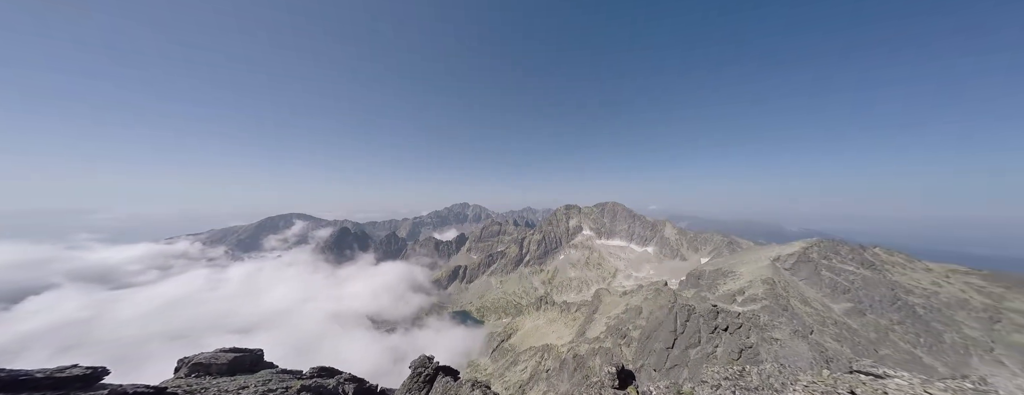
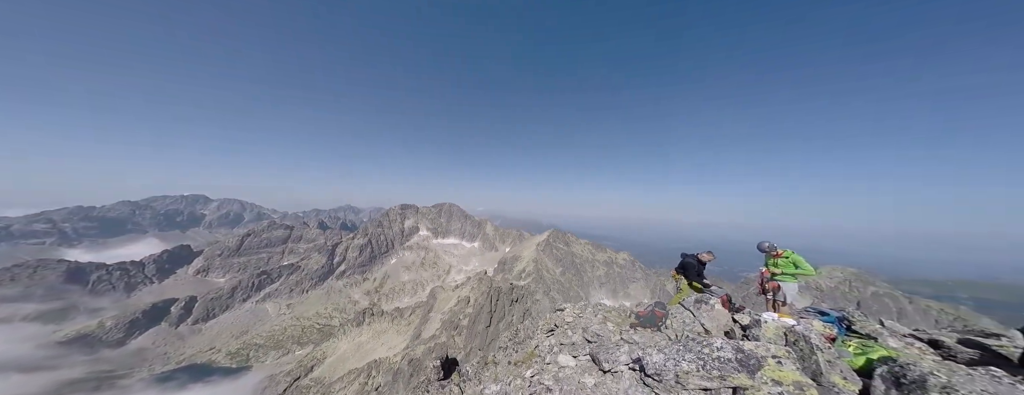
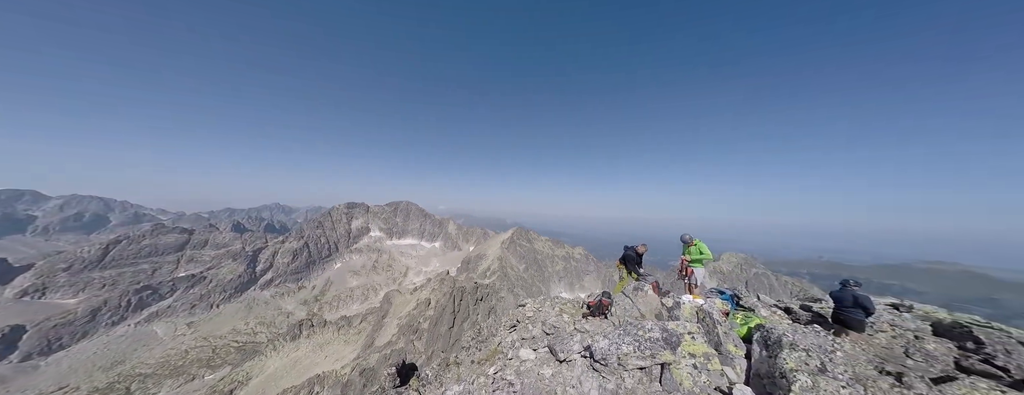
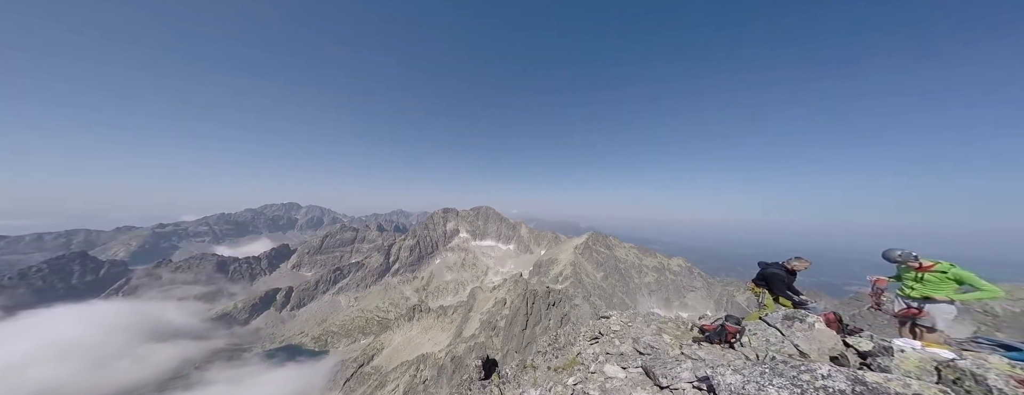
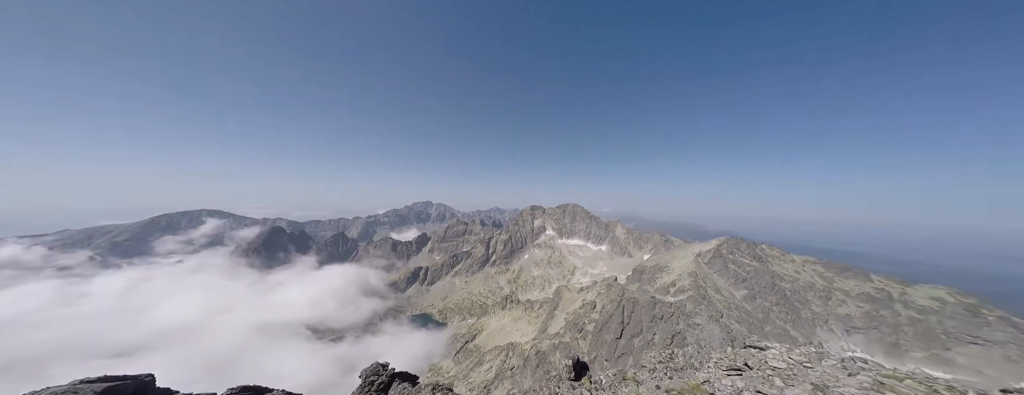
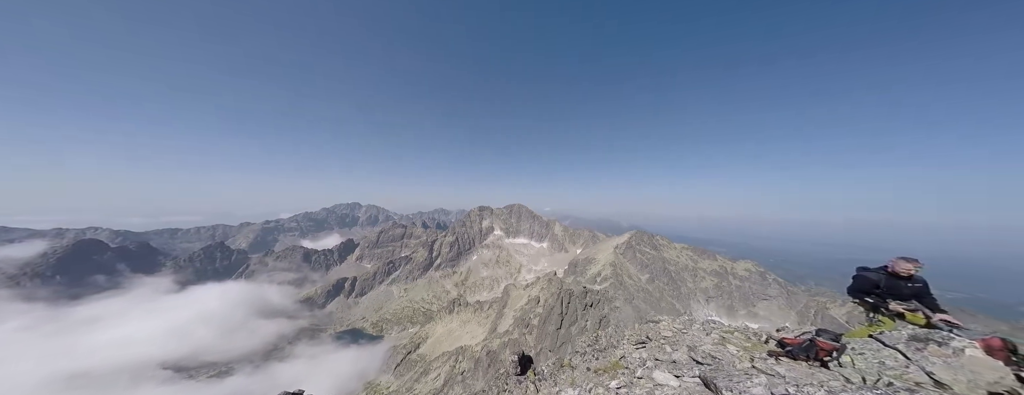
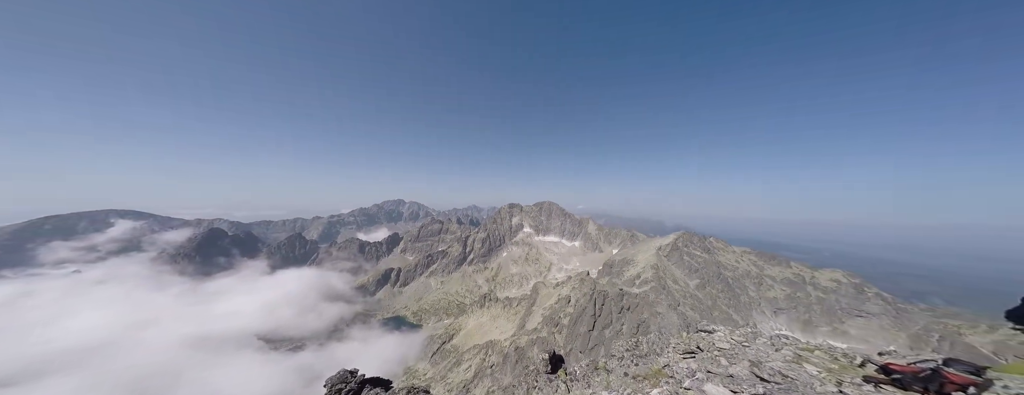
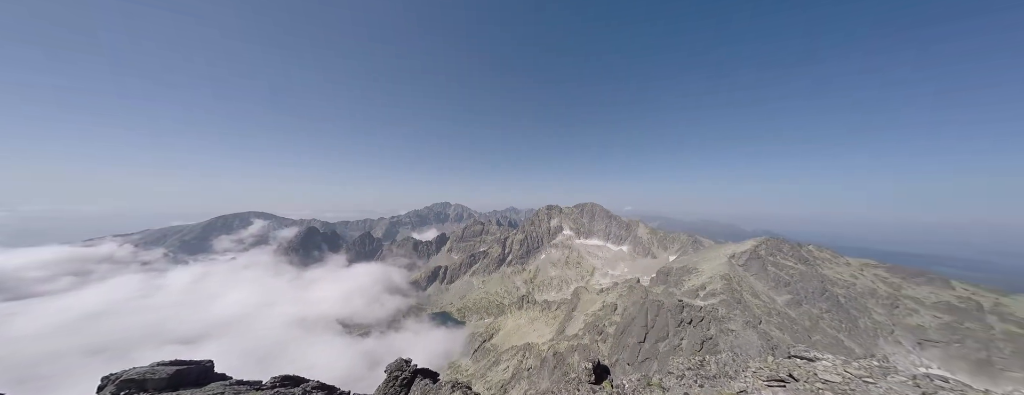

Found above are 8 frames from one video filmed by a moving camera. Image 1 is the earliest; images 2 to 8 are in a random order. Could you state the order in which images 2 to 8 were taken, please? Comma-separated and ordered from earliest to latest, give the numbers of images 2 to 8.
8, 5, 7, 6, 4, 2, 3
